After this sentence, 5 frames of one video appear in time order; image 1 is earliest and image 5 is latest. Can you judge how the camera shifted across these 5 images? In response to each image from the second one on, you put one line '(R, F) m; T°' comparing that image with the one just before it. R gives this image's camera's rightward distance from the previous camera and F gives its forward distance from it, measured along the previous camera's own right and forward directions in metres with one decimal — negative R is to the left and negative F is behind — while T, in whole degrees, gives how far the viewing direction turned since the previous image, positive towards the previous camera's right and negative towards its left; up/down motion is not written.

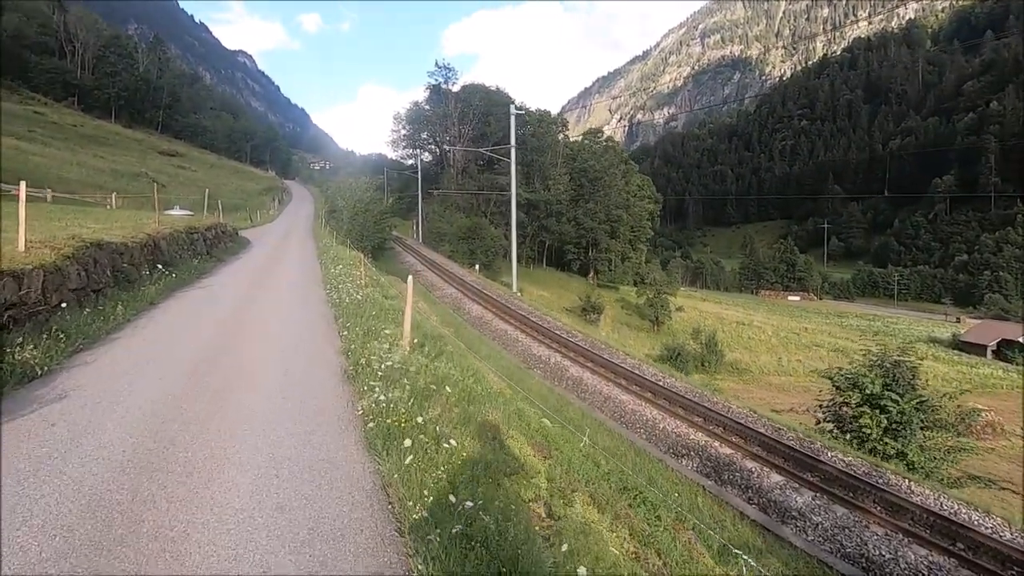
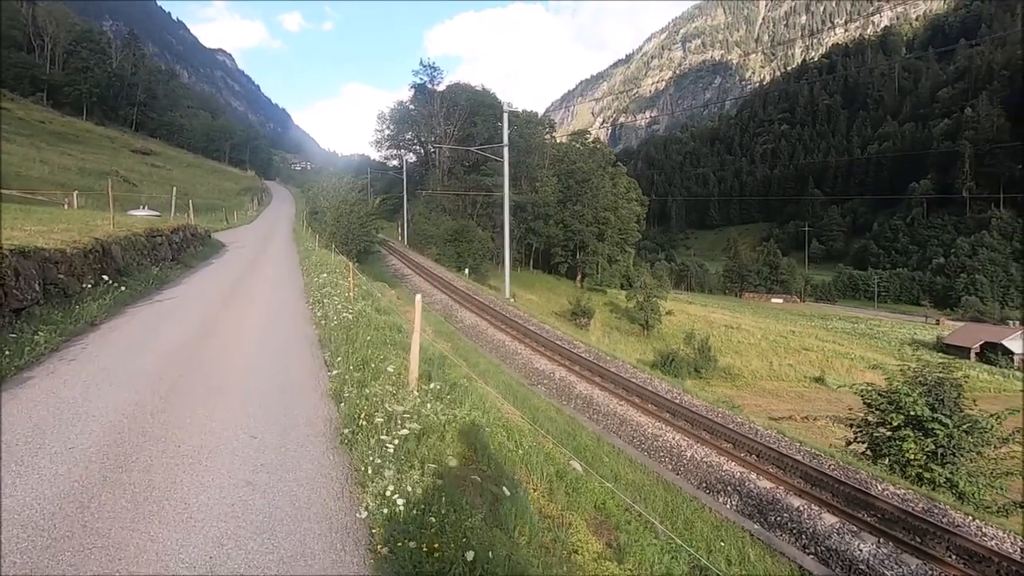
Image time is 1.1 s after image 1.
(-0.3, +0.9) m; +2°
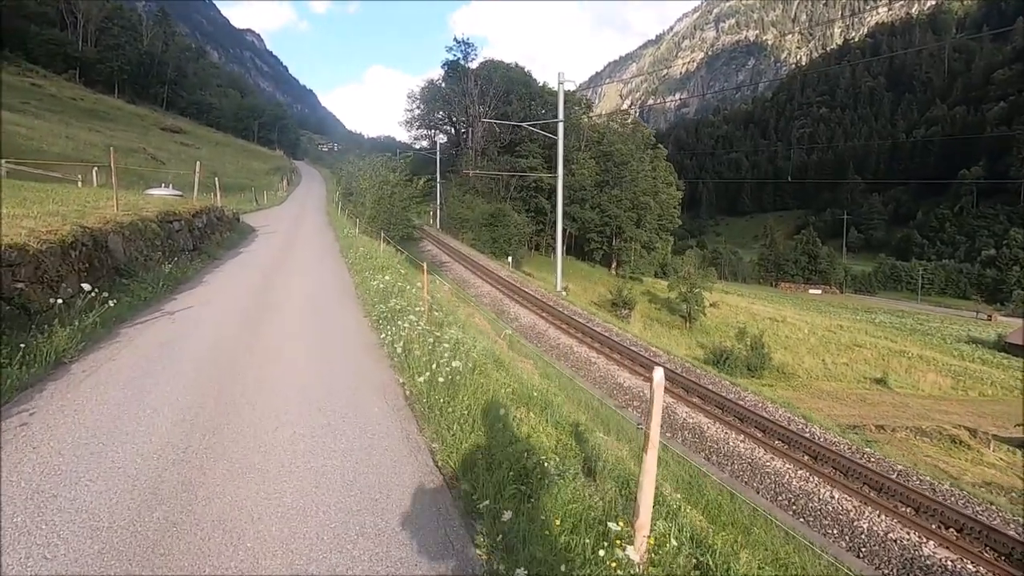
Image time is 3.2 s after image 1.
(-0.9, +1.7) m; -2°
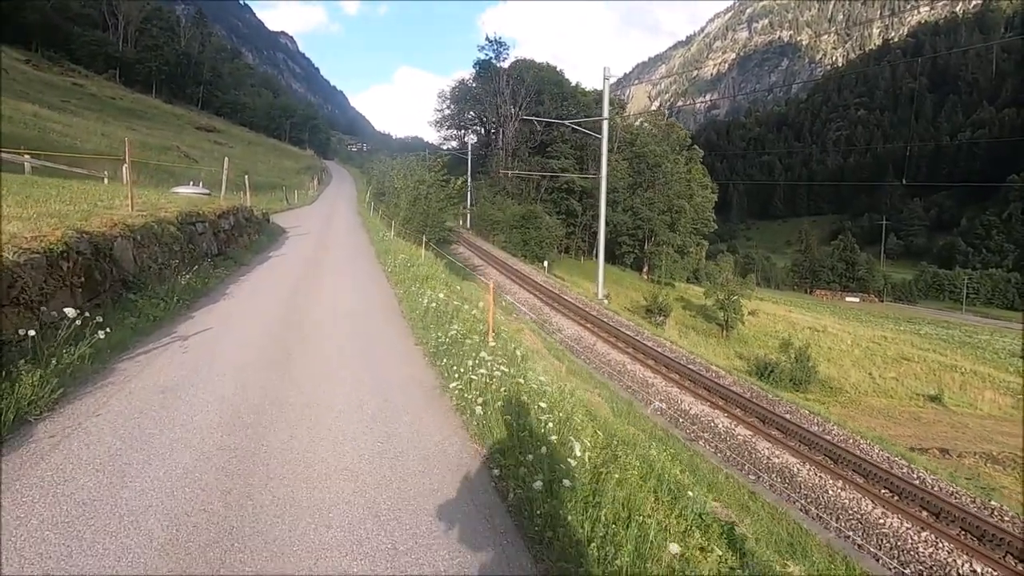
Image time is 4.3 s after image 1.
(-0.4, +0.9) m; -3°
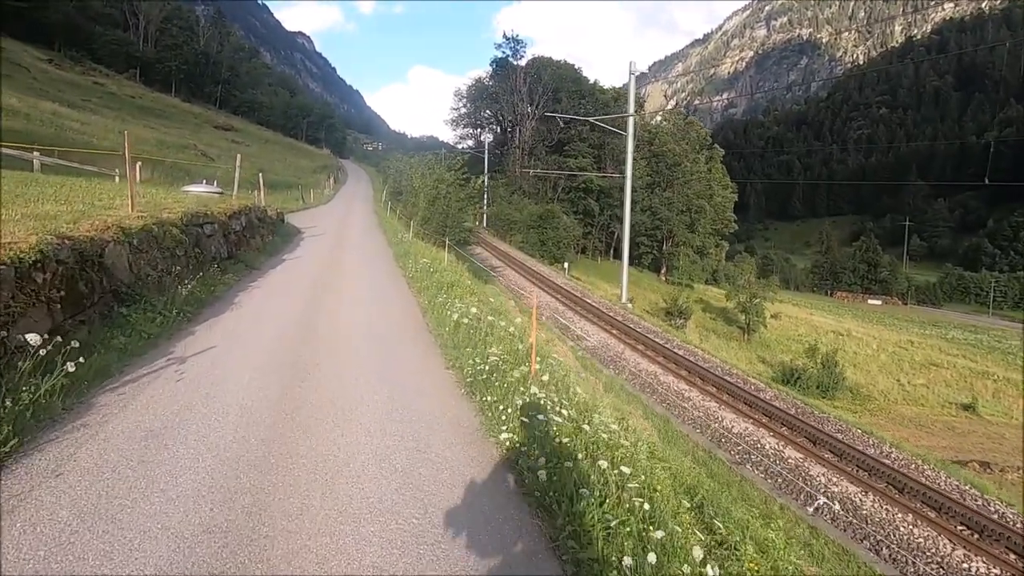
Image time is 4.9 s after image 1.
(-0.2, +0.5) m; -1°
